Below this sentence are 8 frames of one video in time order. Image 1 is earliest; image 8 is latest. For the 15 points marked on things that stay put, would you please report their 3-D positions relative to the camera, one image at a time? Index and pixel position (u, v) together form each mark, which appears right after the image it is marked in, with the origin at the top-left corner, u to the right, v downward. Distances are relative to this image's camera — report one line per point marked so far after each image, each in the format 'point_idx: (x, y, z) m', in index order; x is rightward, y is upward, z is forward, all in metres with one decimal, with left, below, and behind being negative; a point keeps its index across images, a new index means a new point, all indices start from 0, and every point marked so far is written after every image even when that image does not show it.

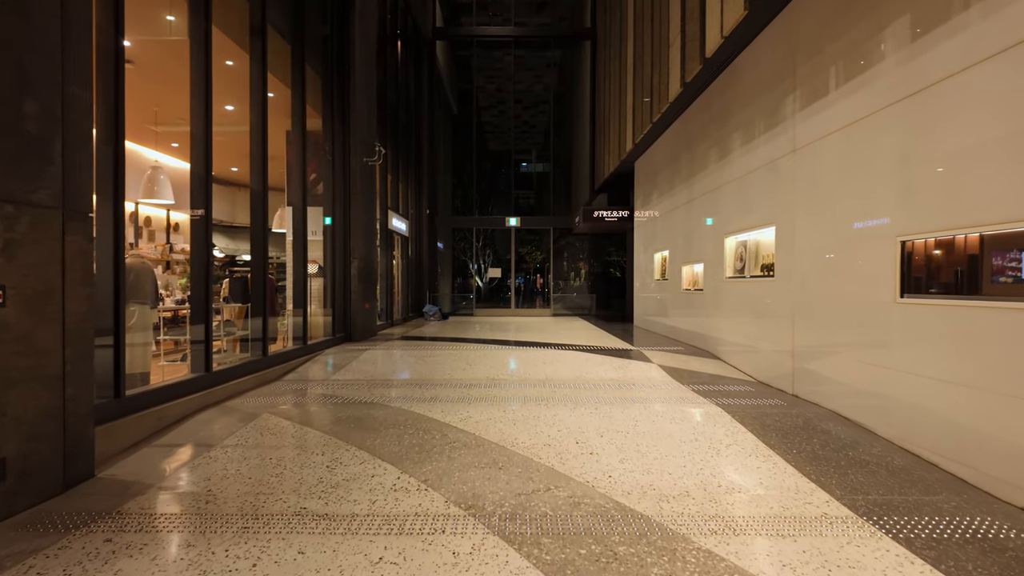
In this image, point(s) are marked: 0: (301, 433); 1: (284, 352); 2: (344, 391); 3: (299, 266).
0: (-1.8, -1.2, +3.8) m
1: (-3.2, -0.9, +6.3) m
2: (-1.9, -1.2, +5.0) m
3: (-3.3, +0.4, +6.9) m
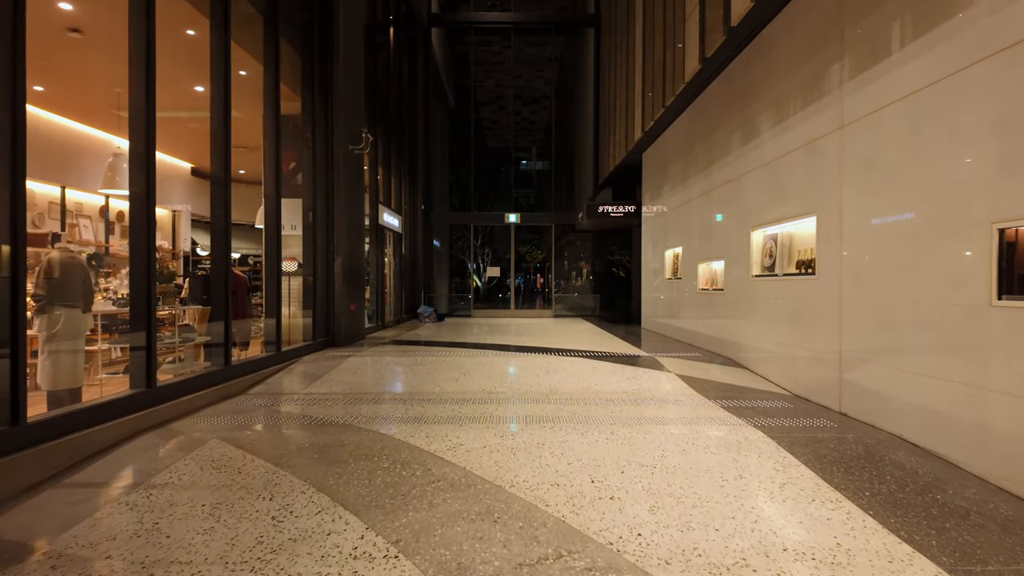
0: (-1.8, -1.2, +3.0) m
1: (-3.2, -0.9, +5.6) m
2: (-1.9, -1.2, +4.3) m
3: (-3.3, +0.4, +6.2) m
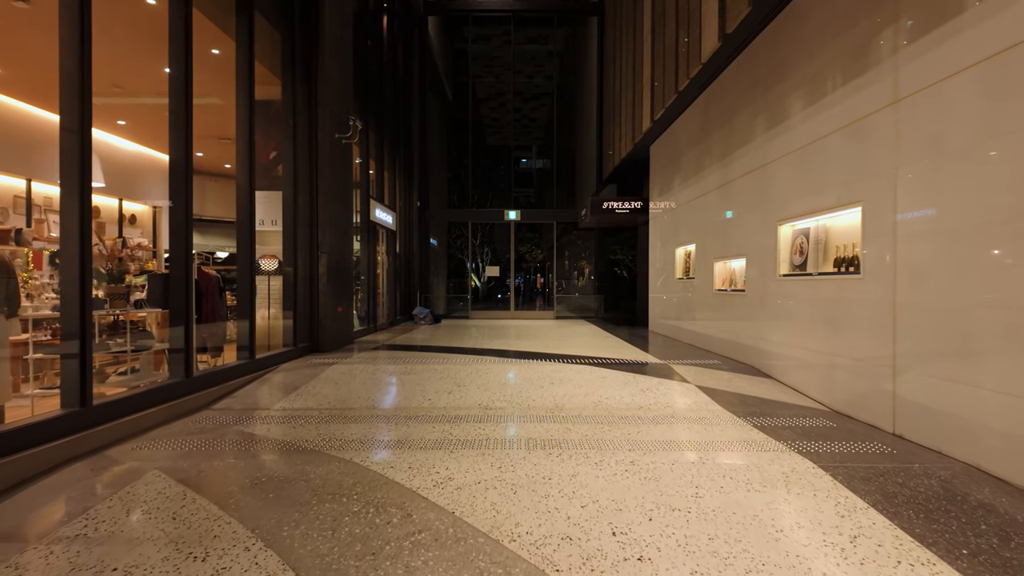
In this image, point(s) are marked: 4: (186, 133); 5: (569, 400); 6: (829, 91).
0: (-1.8, -1.2, +2.5) m
1: (-3.2, -0.9, +5.0) m
2: (-1.9, -1.2, +3.7) m
3: (-3.3, +0.4, +5.6) m
4: (-3.3, +1.6, +4.5) m
5: (+0.5, -1.1, +4.4) m
6: (+3.1, +1.9, +4.4) m
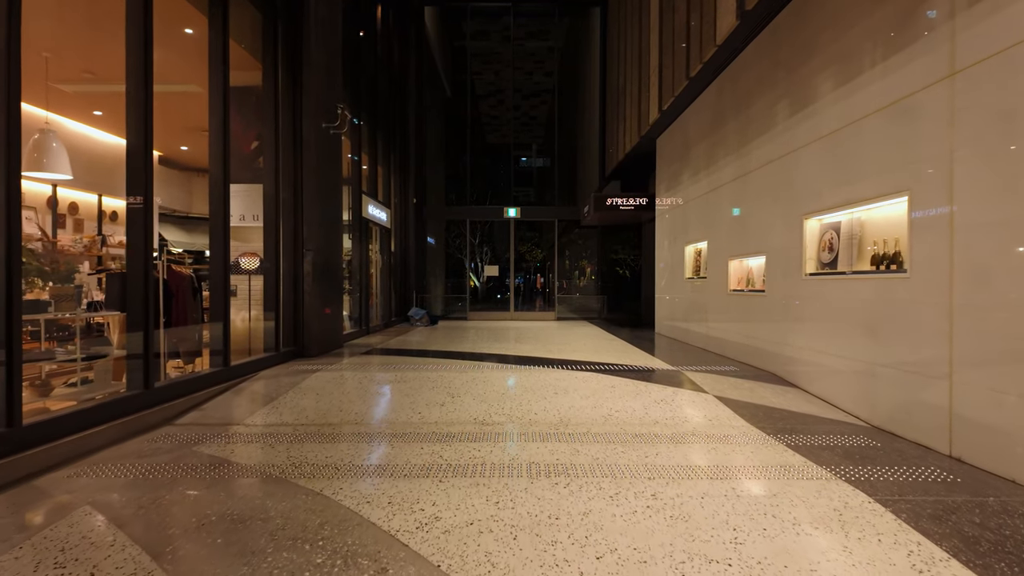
0: (-1.8, -1.2, +2.0) m
1: (-3.2, -0.9, +4.5) m
2: (-1.9, -1.2, +3.2) m
3: (-3.3, +0.4, +5.2) m
4: (-3.3, +1.6, +4.1) m
5: (+0.5, -1.1, +3.9) m
6: (+3.1, +1.9, +3.9) m
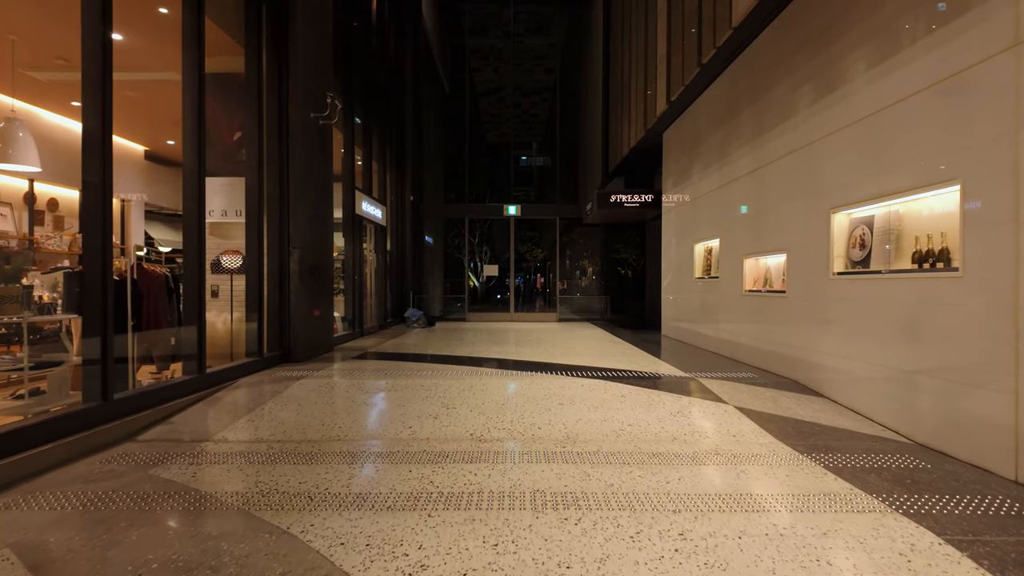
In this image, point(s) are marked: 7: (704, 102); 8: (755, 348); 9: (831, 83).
0: (-1.8, -1.2, +1.6) m
1: (-3.2, -0.9, +4.1) m
2: (-1.9, -1.2, +2.8) m
3: (-3.3, +0.3, +4.8) m
4: (-3.3, +1.6, +3.7) m
5: (+0.6, -1.1, +3.5) m
6: (+3.1, +1.9, +3.5) m
7: (+3.0, +2.9, +7.0) m
8: (+3.1, -0.8, +5.8) m
9: (+3.1, +2.0, +4.4) m
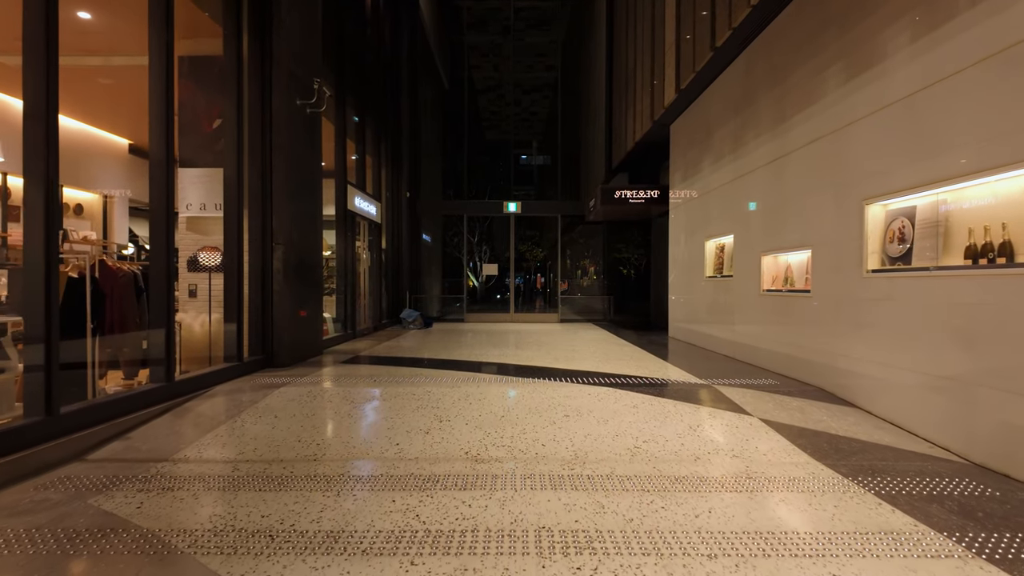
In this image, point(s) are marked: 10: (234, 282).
0: (-1.8, -1.2, +1.2) m
1: (-3.2, -0.9, +3.7) m
2: (-1.9, -1.2, +2.4) m
3: (-3.3, +0.4, +4.4) m
4: (-3.3, +1.6, +3.3) m
5: (+0.6, -1.1, +3.1) m
6: (+3.1, +1.9, +3.1) m
7: (+3.0, +2.9, +6.6) m
8: (+3.1, -0.8, +5.4) m
9: (+3.1, +2.0, +3.9) m
10: (-3.3, +0.1, +5.4) m
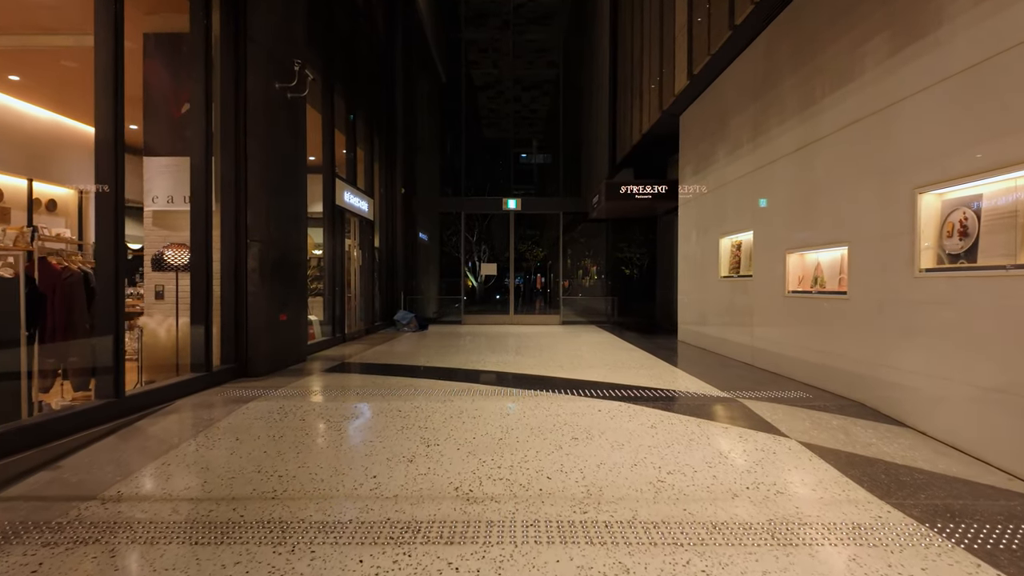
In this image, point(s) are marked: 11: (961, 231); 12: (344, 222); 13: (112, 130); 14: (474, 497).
0: (-1.8, -1.2, +0.7) m
1: (-3.2, -0.9, +3.2) m
2: (-1.9, -1.2, +1.9) m
3: (-3.3, +0.3, +3.8) m
4: (-3.3, +1.6, +2.7) m
5: (+0.6, -1.1, +2.6) m
6: (+3.1, +1.9, +2.6) m
7: (+3.0, +2.9, +6.1) m
8: (+3.1, -0.8, +4.9) m
9: (+3.1, +2.0, +3.4) m
10: (-3.3, +0.1, +4.9) m
11: (+3.1, +0.4, +3.1) m
12: (-3.1, +1.2, +8.2) m
13: (-3.3, +1.3, +3.8) m
14: (-0.2, -1.1, +2.4) m
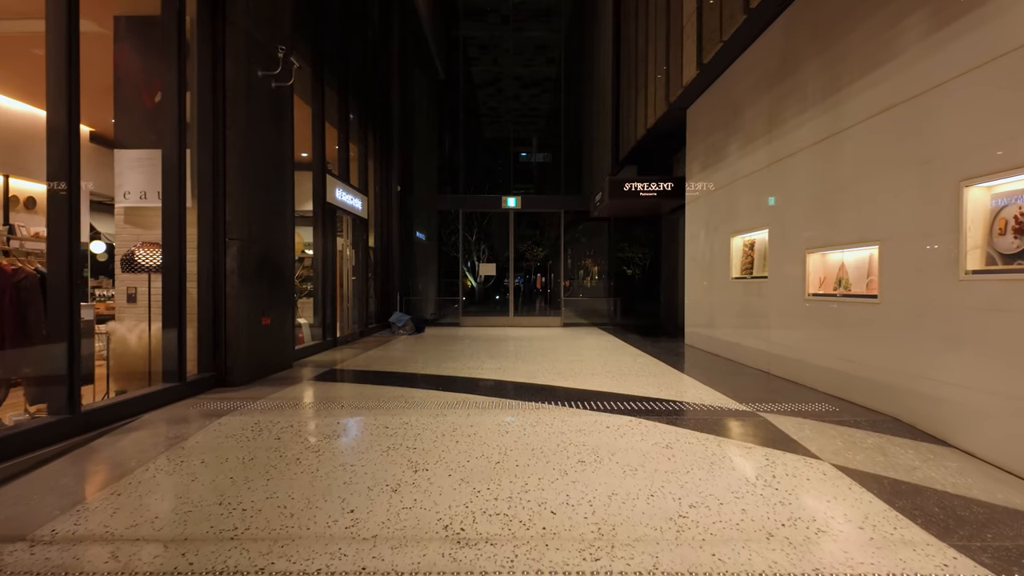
0: (-1.8, -1.3, +0.3) m
1: (-3.2, -1.0, +2.9) m
2: (-1.9, -1.2, +1.6) m
3: (-3.3, +0.3, +3.5) m
4: (-3.3, +1.5, +2.4) m
5: (+0.5, -1.1, +2.2) m
6: (+3.1, +1.9, +2.3) m
7: (+3.0, +2.9, +5.8) m
8: (+3.1, -0.8, +4.5) m
9: (+3.1, +2.0, +3.1) m
10: (-3.3, 0.0, +4.5) m
11: (+3.1, +0.4, +2.8) m
12: (-3.1, +1.2, +7.8) m
13: (-3.3, +1.3, +3.5) m
14: (-0.2, -1.1, +2.1) m
